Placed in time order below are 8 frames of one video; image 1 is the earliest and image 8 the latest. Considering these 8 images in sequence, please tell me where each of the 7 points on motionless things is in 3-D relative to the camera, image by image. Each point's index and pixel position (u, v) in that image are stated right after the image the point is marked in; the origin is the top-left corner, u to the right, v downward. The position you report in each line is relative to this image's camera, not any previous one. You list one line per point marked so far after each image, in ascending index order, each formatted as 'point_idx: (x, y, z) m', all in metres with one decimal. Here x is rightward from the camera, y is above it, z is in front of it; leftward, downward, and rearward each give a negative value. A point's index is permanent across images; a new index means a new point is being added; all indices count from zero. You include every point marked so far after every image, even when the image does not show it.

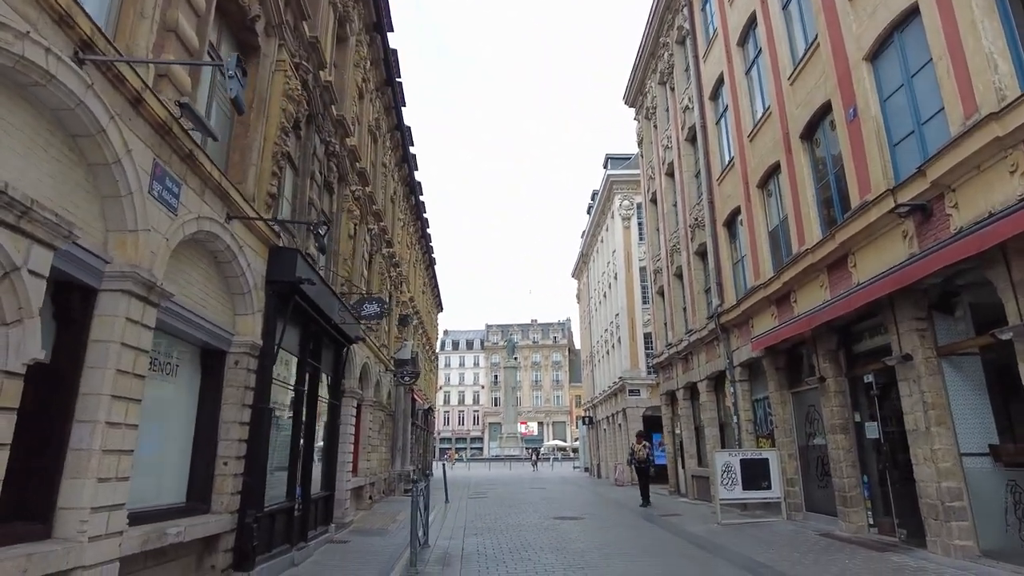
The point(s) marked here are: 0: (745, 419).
0: (+5.8, -3.2, +14.7) m
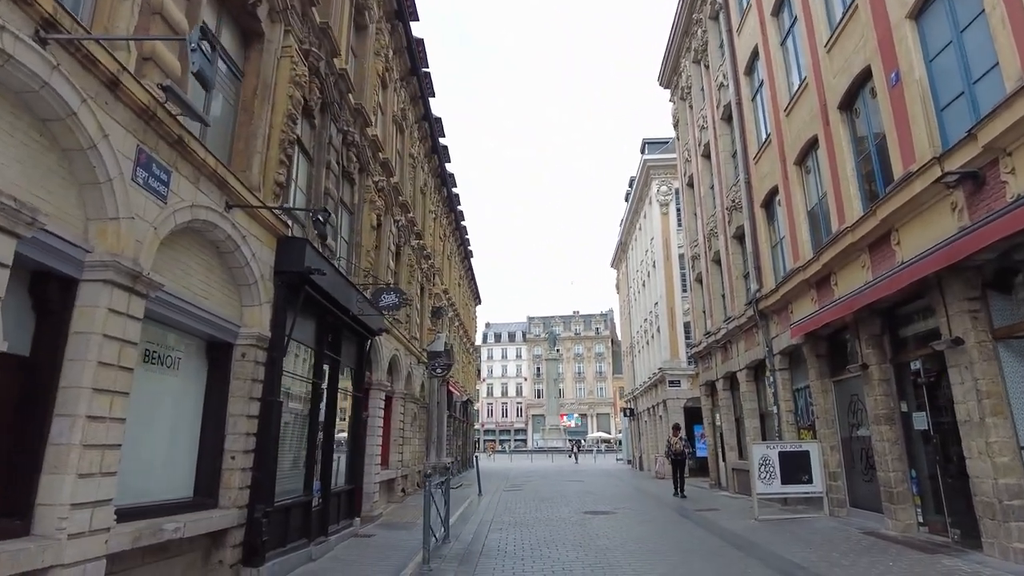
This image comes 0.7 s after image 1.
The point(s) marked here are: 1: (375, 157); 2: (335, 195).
0: (+6.4, -2.8, +14.0) m
1: (-3.5, +3.3, +14.7) m
2: (-3.5, +1.8, +11.6) m
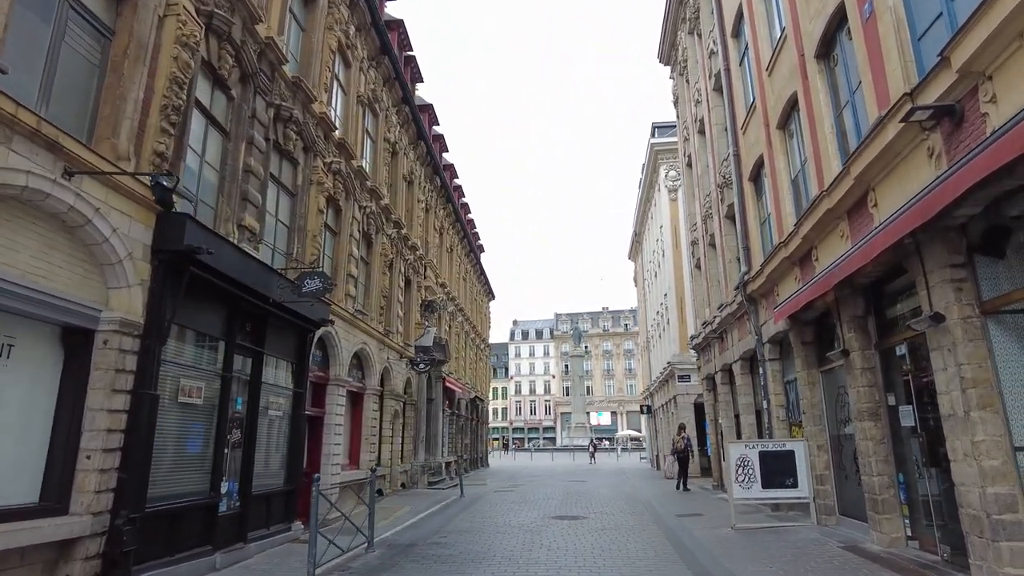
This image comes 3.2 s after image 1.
0: (+5.6, -2.4, +12.6) m
1: (-4.4, +3.6, +13.8) m
2: (-4.5, +2.1, +10.7) m
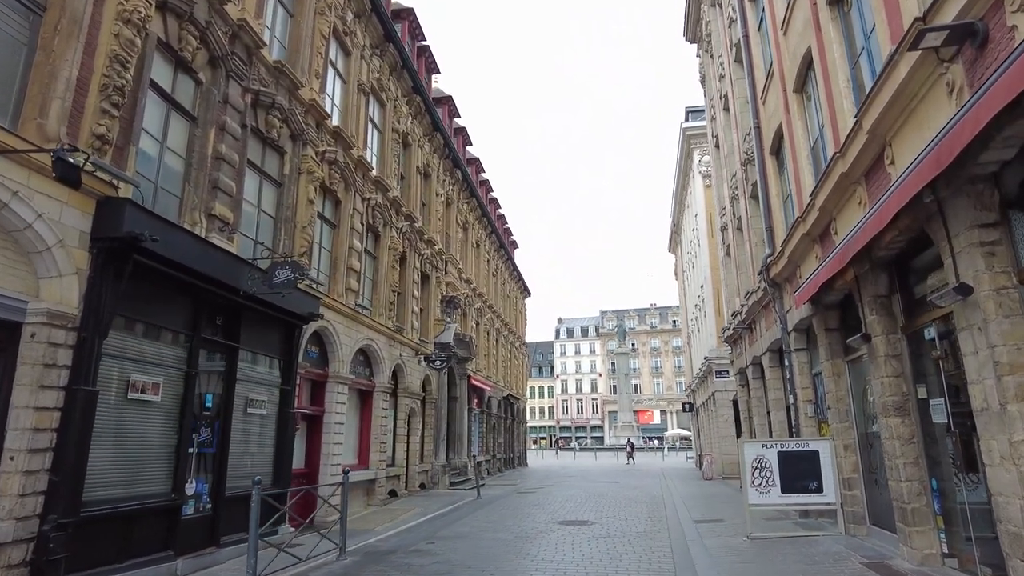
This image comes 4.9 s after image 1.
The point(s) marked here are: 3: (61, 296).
0: (+5.5, -2.1, +11.3) m
1: (-4.4, +3.7, +13.4) m
2: (-4.7, +2.2, +10.3) m
3: (-5.0, -0.1, +6.6) m
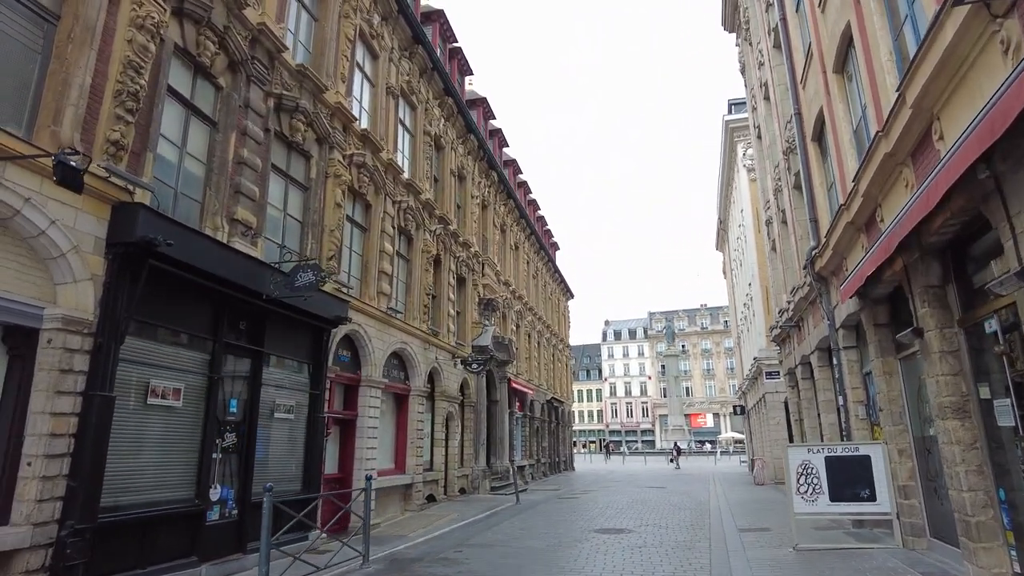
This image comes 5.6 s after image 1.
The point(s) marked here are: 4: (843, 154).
0: (+6.1, -2.0, +10.5) m
1: (-3.8, +3.6, +13.4) m
2: (-4.3, +2.1, +10.3) m
3: (-4.8, -0.2, +6.6) m
4: (+5.3, +2.2, +9.4) m
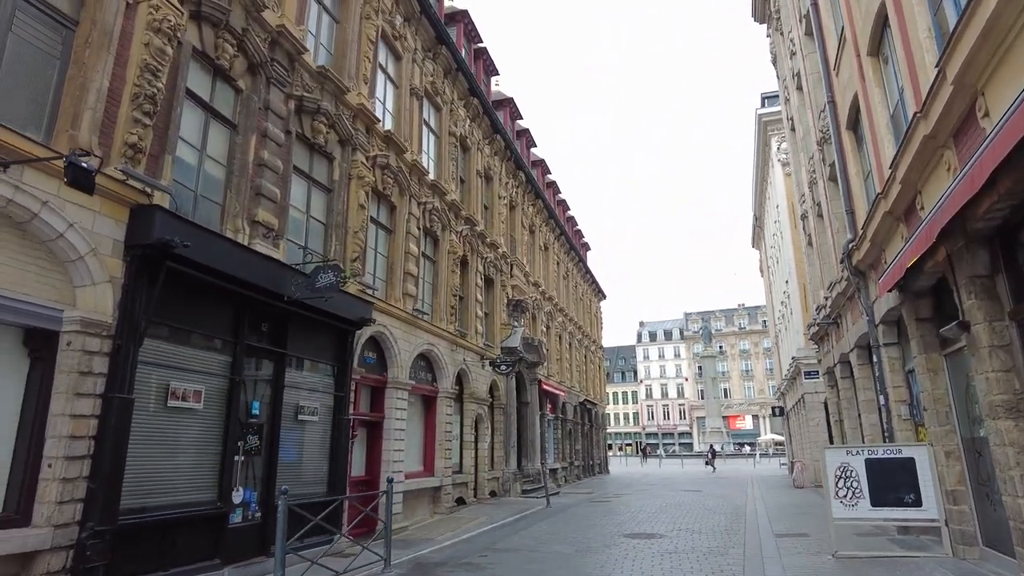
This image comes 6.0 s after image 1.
0: (+6.5, -1.8, +9.9) m
1: (-3.3, +3.6, +13.3) m
2: (-4.0, +2.1, +10.3) m
3: (-4.7, -0.2, +6.6) m
4: (+5.6, +2.3, +8.9) m
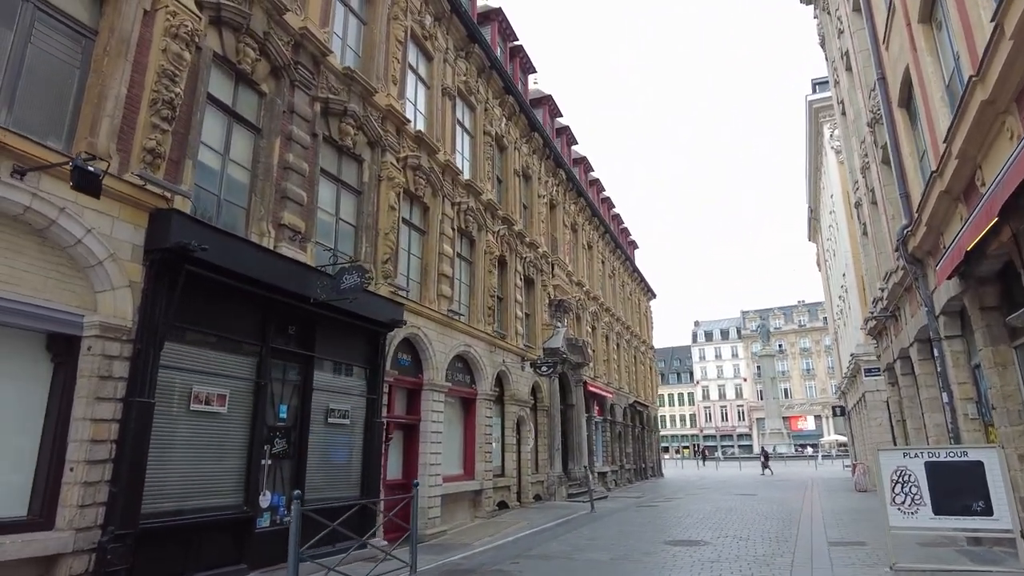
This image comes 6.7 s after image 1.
0: (+7.0, -1.7, +9.0) m
1: (-2.6, +3.5, +13.2) m
2: (-3.5, +2.0, +10.2) m
3: (-4.5, -0.2, +6.7) m
4: (+5.9, +2.4, +8.0) m
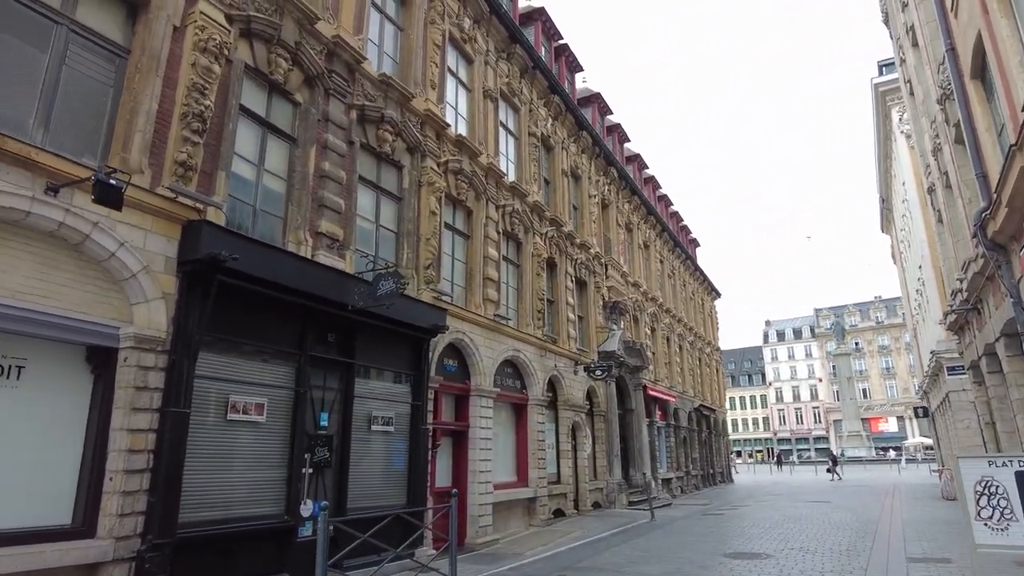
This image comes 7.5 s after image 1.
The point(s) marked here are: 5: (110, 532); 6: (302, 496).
0: (+7.5, -1.4, +7.8) m
1: (-1.7, +3.4, +13.1) m
2: (-2.9, +1.9, +10.2) m
3: (-4.1, -0.4, +6.8) m
4: (+6.2, +2.6, +7.1) m
5: (-4.2, -2.5, +6.2) m
6: (-2.9, -2.9, +8.4) m
